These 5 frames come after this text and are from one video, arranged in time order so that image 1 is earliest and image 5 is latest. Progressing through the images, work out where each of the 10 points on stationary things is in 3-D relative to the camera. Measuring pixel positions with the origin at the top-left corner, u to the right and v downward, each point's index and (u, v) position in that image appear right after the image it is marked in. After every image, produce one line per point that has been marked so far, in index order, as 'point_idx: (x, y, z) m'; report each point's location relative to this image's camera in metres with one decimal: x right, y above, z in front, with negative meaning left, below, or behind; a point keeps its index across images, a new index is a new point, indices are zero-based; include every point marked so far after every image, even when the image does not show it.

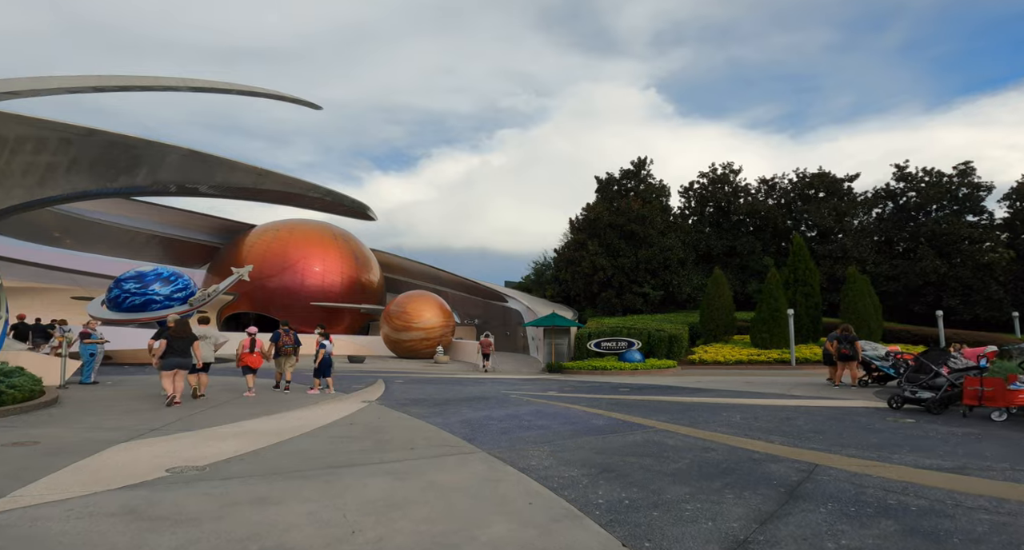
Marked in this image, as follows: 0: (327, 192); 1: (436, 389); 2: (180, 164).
0: (-5.8, +2.6, +15.9) m
1: (-1.8, -2.7, +11.9) m
2: (-8.2, +2.6, +12.6) m
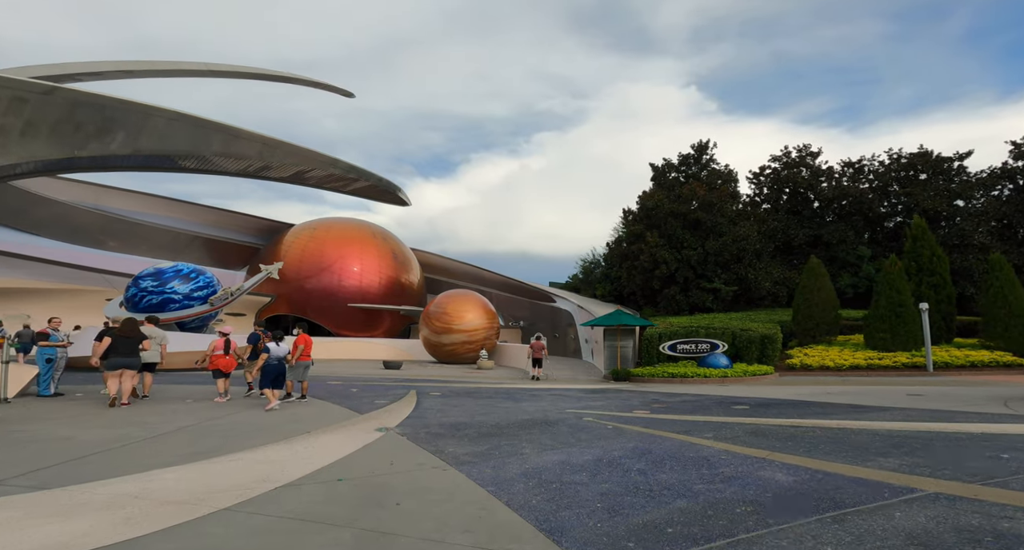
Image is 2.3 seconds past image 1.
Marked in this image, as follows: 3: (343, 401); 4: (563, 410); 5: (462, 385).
0: (-4.3, +2.8, +13.4) m
1: (-0.6, -2.3, +9.1) m
2: (-7.0, +2.9, +10.4) m
3: (-3.2, -2.4, +9.7) m
4: (+0.8, -2.1, +8.1) m
5: (-1.4, -3.0, +14.0) m
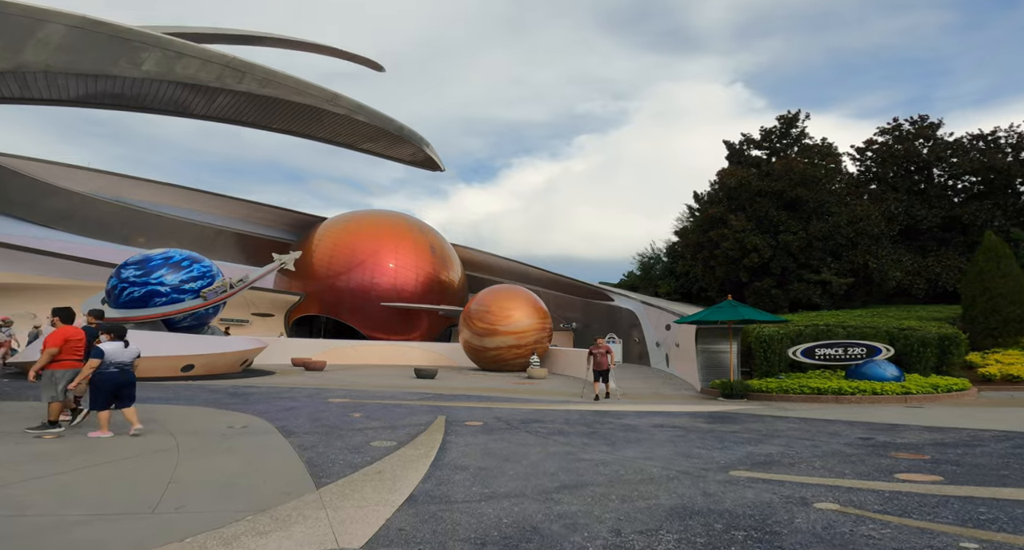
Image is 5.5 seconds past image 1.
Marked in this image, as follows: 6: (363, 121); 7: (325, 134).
0: (-3.0, +3.3, +9.7) m
1: (+0.4, -1.8, +5.1) m
2: (-5.9, +3.4, +6.9) m
3: (-2.2, -1.9, +5.8) m
4: (+1.7, -1.6, +4.0) m
5: (0.0, -2.5, +10.0) m
6: (-3.0, +3.1, +10.2) m
7: (-4.0, +3.0, +11.0) m
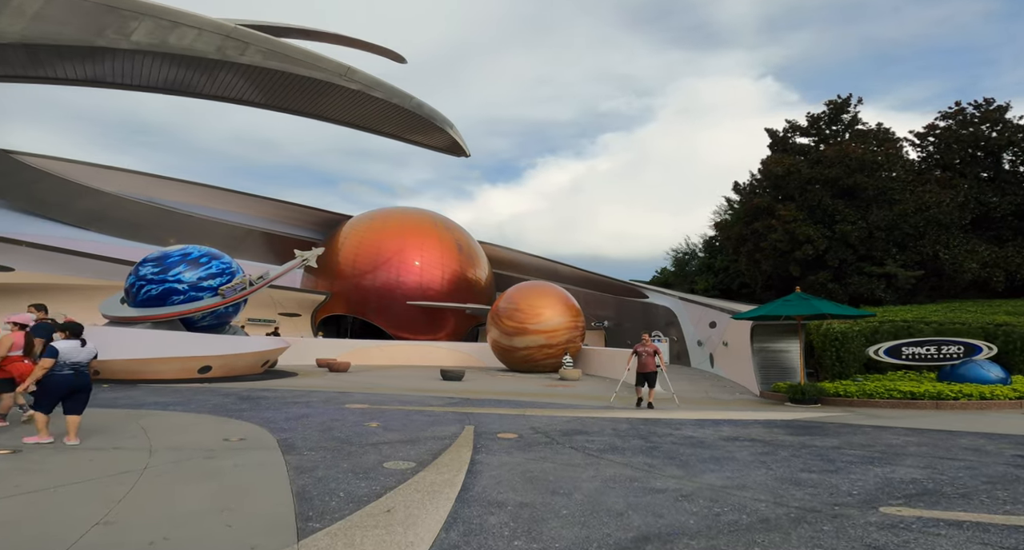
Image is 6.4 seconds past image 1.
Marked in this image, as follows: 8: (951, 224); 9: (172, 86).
0: (-2.4, +3.5, +8.7) m
1: (+0.7, -1.6, +3.9) m
2: (-5.5, +3.5, +6.1) m
3: (-1.7, -1.7, +4.8) m
4: (+2.0, -1.4, +2.8) m
5: (+0.6, -2.4, +8.9) m
6: (-2.4, +3.2, +9.2) m
7: (-3.4, +3.2, +10.1) m
8: (+16.3, +1.9, +19.2) m
9: (-5.7, +3.2, +8.7) m
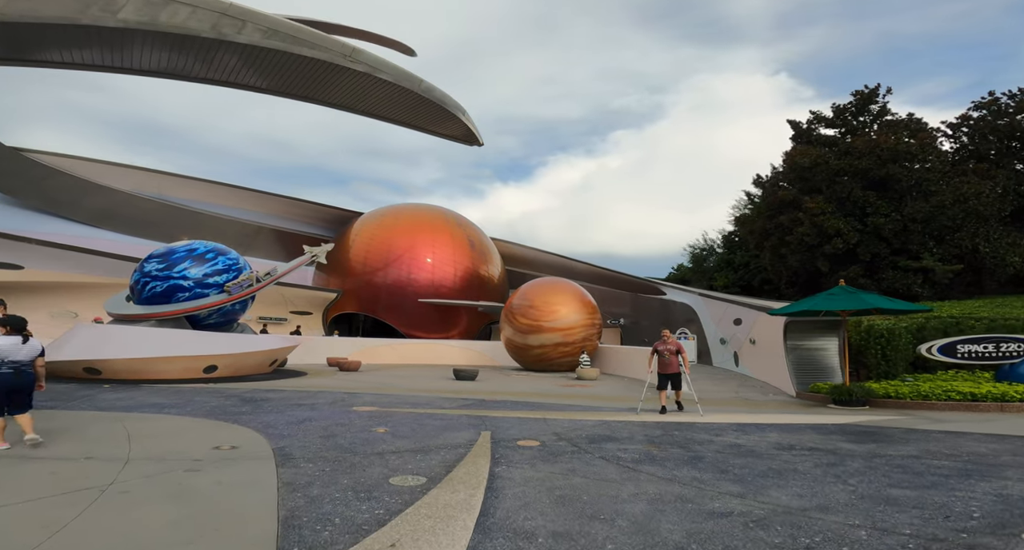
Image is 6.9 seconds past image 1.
0: (-2.1, +3.6, +8.1) m
1: (+0.9, -1.5, +3.3) m
2: (-5.3, +3.6, +5.5) m
3: (-1.5, -1.6, +4.2) m
4: (+2.1, -1.3, +2.1) m
5: (+0.9, -2.2, +8.2) m
6: (-2.1, +3.3, +8.6) m
7: (-3.1, +3.3, +9.5) m
8: (+16.8, +2.1, +18.2) m
9: (-5.5, +3.3, +8.2) m
